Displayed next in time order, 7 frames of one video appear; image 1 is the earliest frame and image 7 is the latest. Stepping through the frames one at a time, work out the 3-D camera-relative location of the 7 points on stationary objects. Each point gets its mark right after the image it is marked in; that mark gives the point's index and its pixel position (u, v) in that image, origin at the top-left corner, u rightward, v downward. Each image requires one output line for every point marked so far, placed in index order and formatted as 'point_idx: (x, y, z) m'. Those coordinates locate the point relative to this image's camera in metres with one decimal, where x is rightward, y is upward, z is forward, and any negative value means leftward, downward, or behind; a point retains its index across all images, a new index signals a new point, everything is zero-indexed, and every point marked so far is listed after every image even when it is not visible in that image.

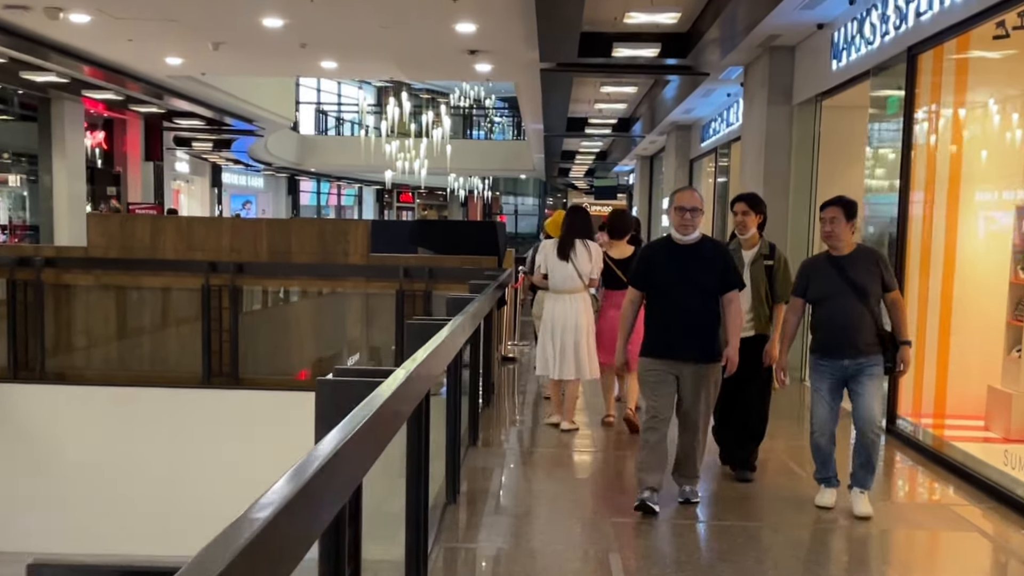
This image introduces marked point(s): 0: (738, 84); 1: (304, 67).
0: (+1.9, +1.7, +9.2) m
1: (-1.6, +1.7, +8.6) m
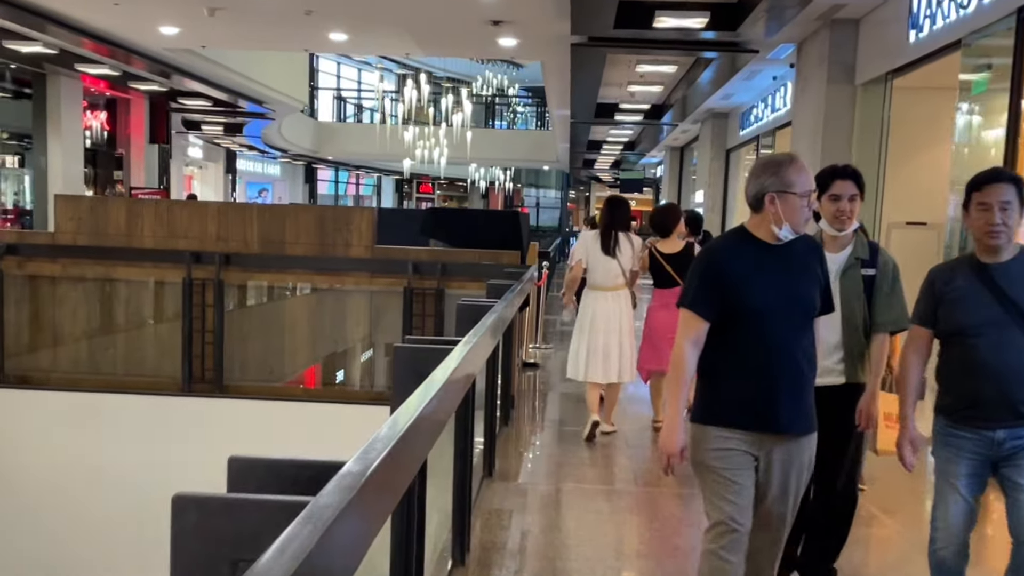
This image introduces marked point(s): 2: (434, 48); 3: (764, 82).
0: (+2.1, +1.7, +8.4) m
1: (-1.4, +1.8, +7.8) m
2: (-0.6, +1.8, +8.0) m
3: (+2.1, +1.7, +9.2) m
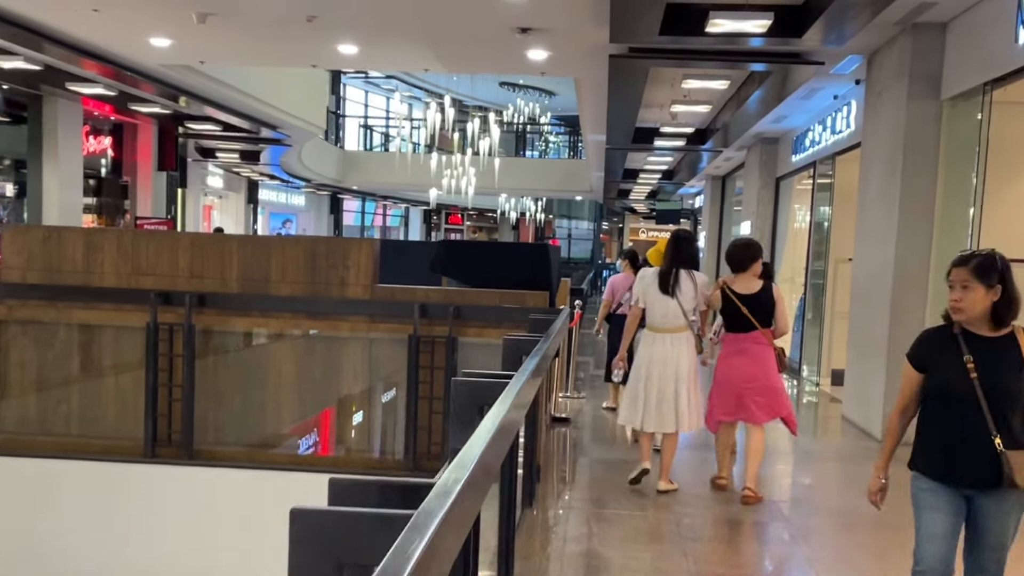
0: (+2.3, +1.4, +7.5) m
1: (-1.3, +1.5, +7.0) m
2: (-0.4, +1.5, +7.2) m
3: (+2.4, +1.4, +8.3) m
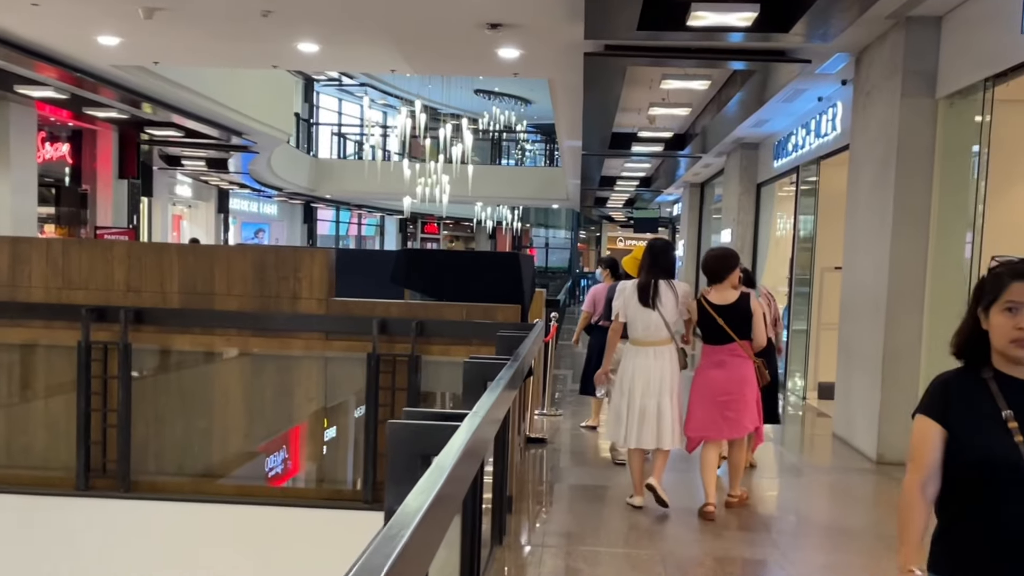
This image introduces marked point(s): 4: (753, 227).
0: (+2.1, +1.4, +7.2) m
1: (-1.4, +1.5, +6.6) m
2: (-0.6, +1.4, +6.8) m
3: (+2.1, +1.3, +8.0) m
4: (+2.5, +0.6, +11.2) m
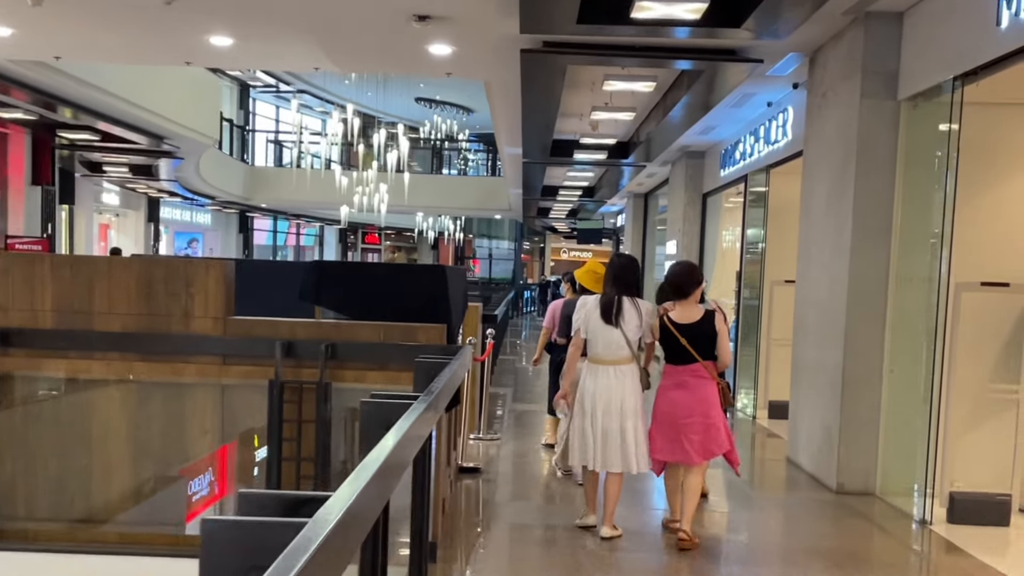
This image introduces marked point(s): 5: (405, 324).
0: (+1.7, +1.3, +6.8) m
1: (-1.8, +1.4, +6.1) m
2: (-0.9, +1.3, +6.3) m
3: (+1.7, +1.2, +7.6) m
4: (+1.8, +0.5, +10.8) m
5: (-0.4, -0.1, +3.7) m
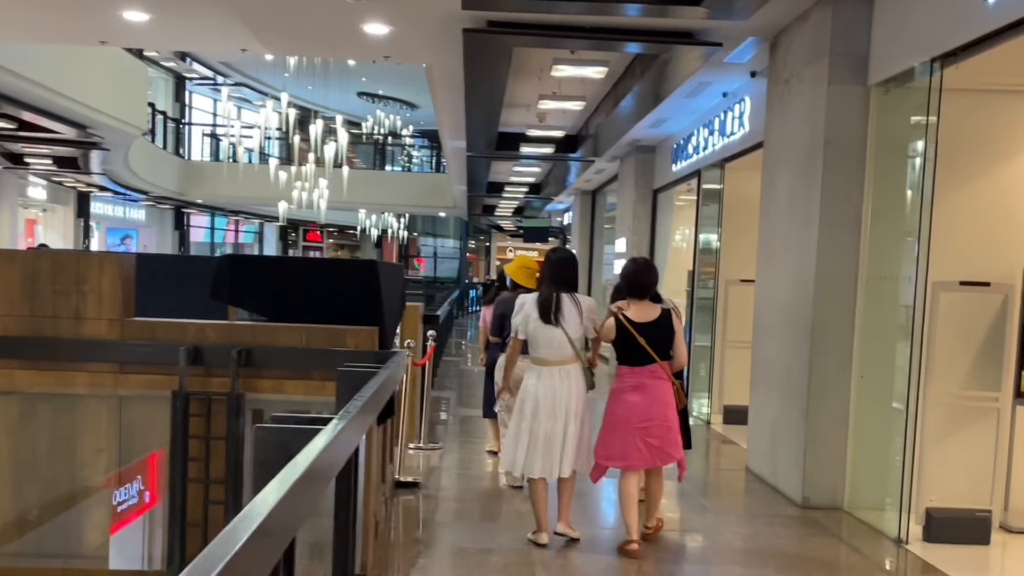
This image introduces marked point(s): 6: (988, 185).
0: (+1.4, +1.3, +6.5) m
1: (-2.1, +1.4, +5.6) m
2: (-1.3, +1.3, +5.8) m
3: (+1.3, +1.3, +7.3) m
4: (+1.3, +0.5, +10.5) m
5: (-0.5, -0.1, +3.3) m
6: (+1.9, +0.4, +4.4) m
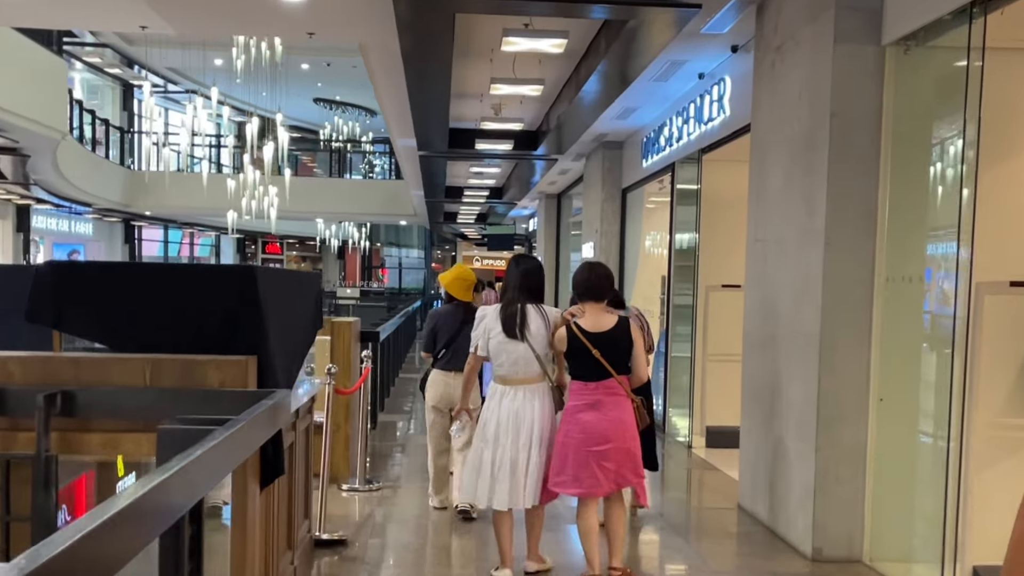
0: (+1.1, +1.2, +5.6) m
1: (-2.4, +1.3, +4.7) m
2: (-1.5, +1.3, +5.0) m
3: (+1.0, +1.2, +6.5) m
4: (+0.9, +0.4, +9.6) m
5: (-0.7, -0.2, +2.4) m
6: (+1.7, +0.4, +3.5) m
